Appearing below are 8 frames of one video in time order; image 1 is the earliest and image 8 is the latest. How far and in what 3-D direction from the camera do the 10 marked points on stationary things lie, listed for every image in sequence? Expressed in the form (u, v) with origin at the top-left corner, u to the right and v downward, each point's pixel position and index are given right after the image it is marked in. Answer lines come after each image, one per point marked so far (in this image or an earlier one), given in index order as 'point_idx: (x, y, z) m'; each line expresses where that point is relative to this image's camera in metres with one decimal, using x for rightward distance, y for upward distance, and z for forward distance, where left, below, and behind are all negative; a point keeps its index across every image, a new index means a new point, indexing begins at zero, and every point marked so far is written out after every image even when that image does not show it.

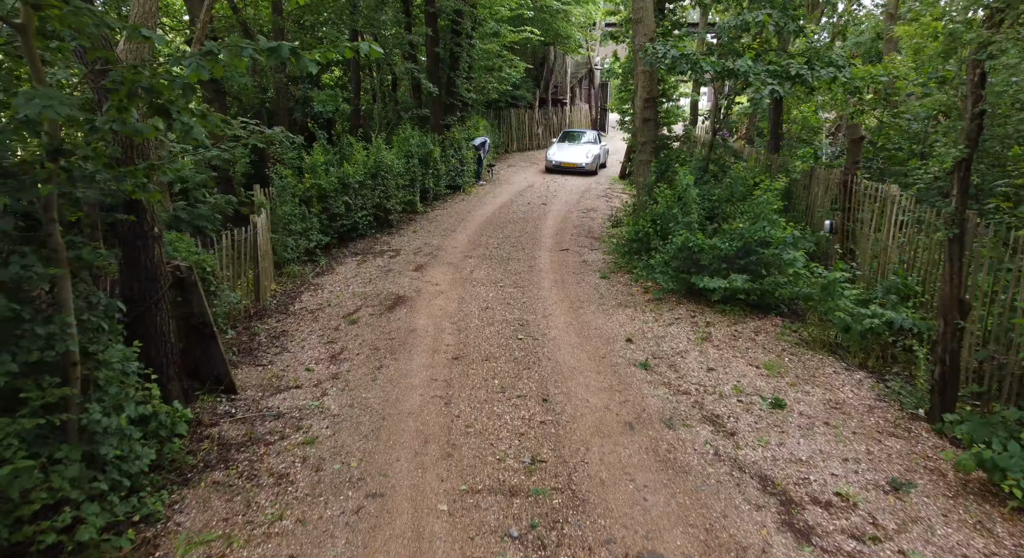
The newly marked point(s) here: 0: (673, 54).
0: (+2.3, +3.1, +7.6) m
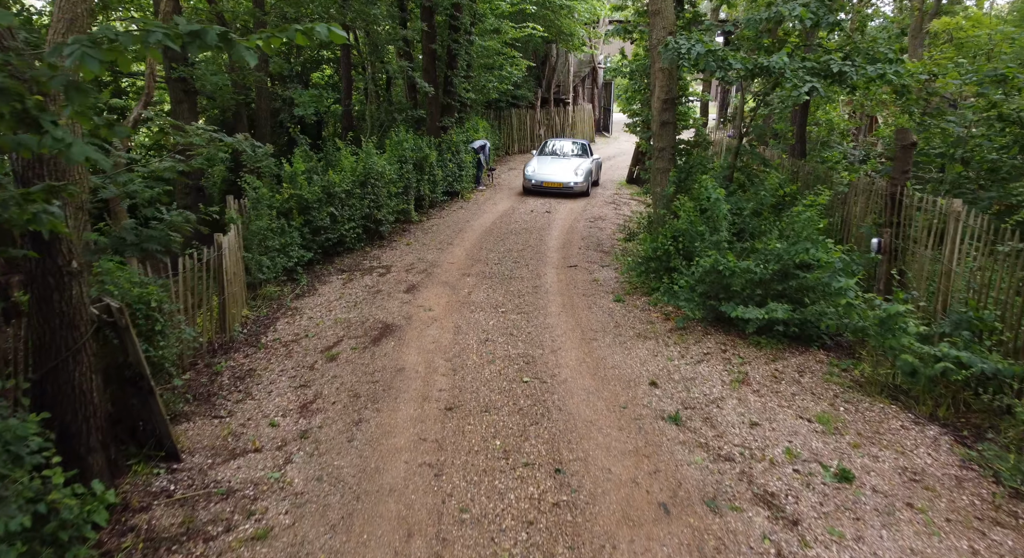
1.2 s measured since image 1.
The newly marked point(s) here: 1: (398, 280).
0: (+2.3, +2.8, +6.7) m
1: (-1.7, 0.0, +8.3) m
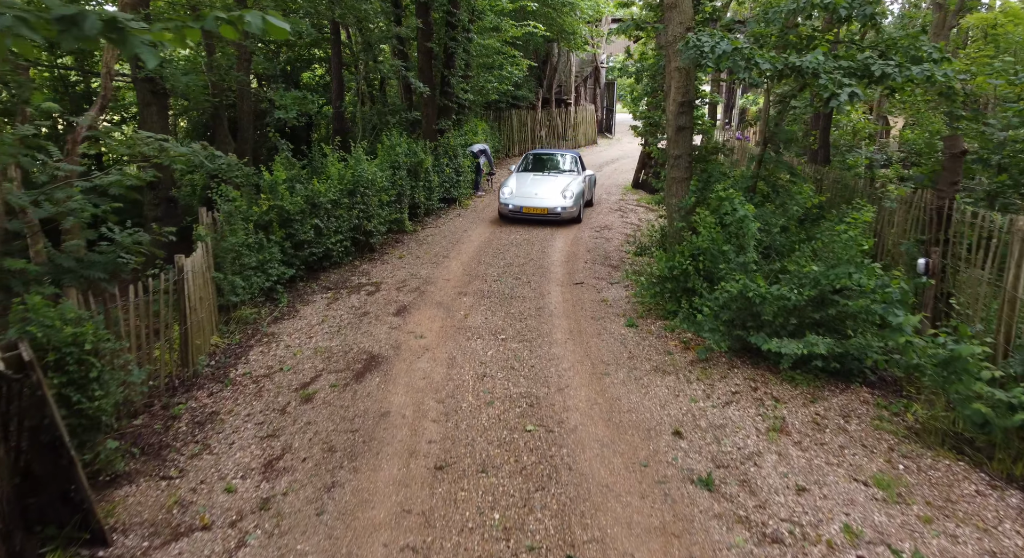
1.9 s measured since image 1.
0: (+2.4, +2.5, +6.0) m
1: (-1.7, -0.3, +7.5) m
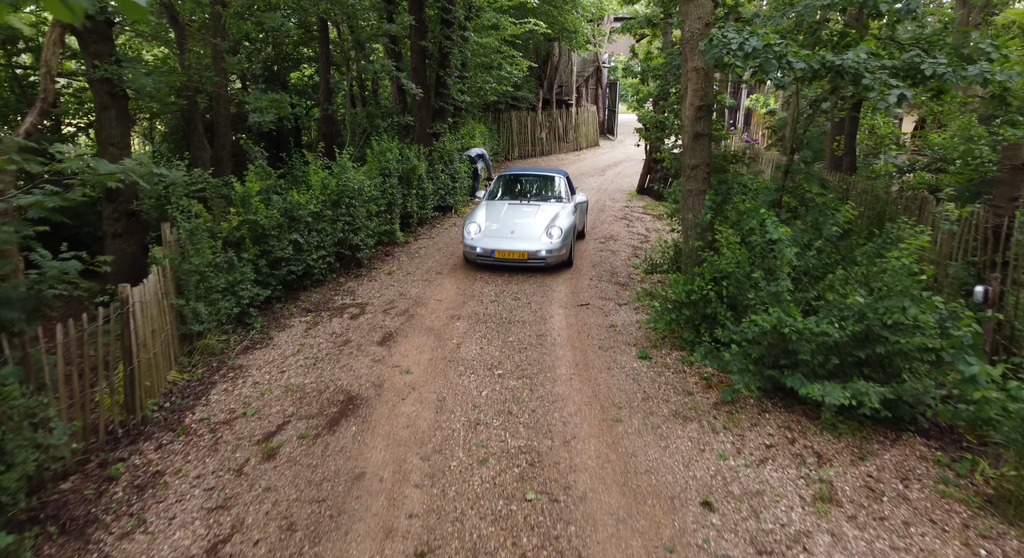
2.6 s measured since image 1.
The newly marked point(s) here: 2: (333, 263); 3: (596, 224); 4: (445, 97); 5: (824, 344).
0: (+2.3, +2.3, +5.3) m
1: (-1.7, -0.6, +6.8) m
2: (-2.7, +0.2, +8.3) m
3: (+1.8, +1.2, +11.8) m
4: (-1.7, +4.5, +13.8) m
5: (+2.6, -0.5, +4.6) m
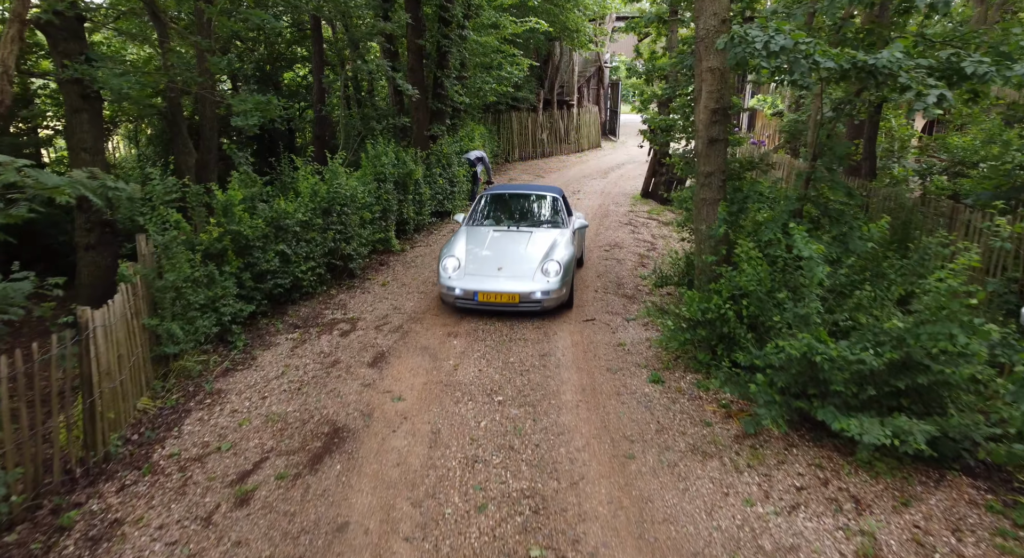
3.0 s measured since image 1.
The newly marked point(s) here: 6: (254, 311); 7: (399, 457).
0: (+2.3, +2.1, +4.8) m
1: (-1.7, -0.8, +6.3) m
2: (-2.7, +0.1, +7.8) m
3: (+1.8, +1.0, +11.4) m
4: (-1.7, +4.4, +13.4) m
5: (+2.6, -0.7, +4.1) m
6: (-3.1, -0.4, +6.7) m
7: (-0.9, -1.4, +4.3) m
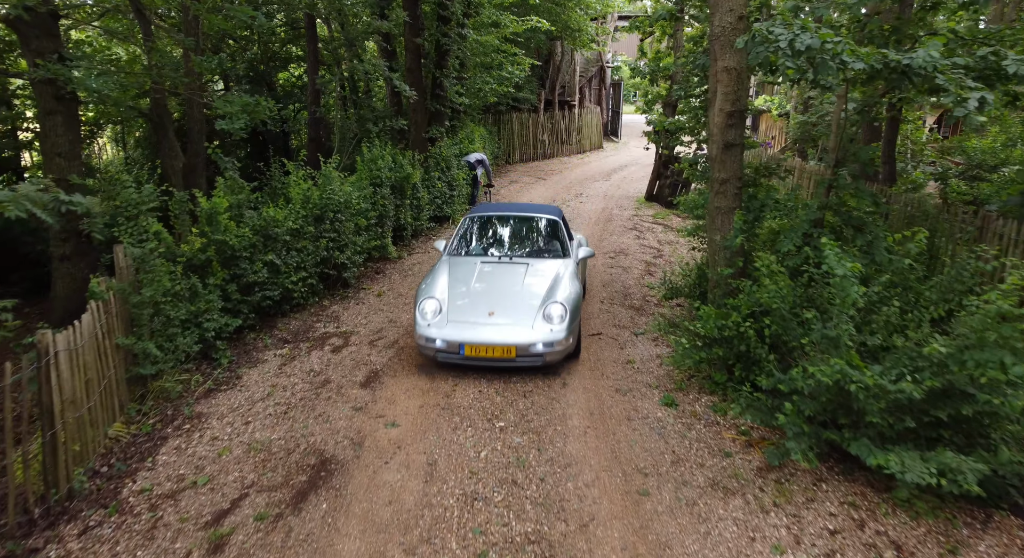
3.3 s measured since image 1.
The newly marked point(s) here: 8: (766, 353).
0: (+2.4, +1.9, +4.4) m
1: (-1.7, -0.9, +6.0) m
2: (-2.6, -0.1, +7.5) m
3: (+1.8, +0.9, +11.0) m
4: (-1.6, +4.2, +13.0) m
5: (+2.6, -0.8, +3.8) m
6: (-3.1, -0.5, +6.4) m
7: (-0.9, -1.5, +4.0) m
8: (+2.2, -0.6, +4.7) m
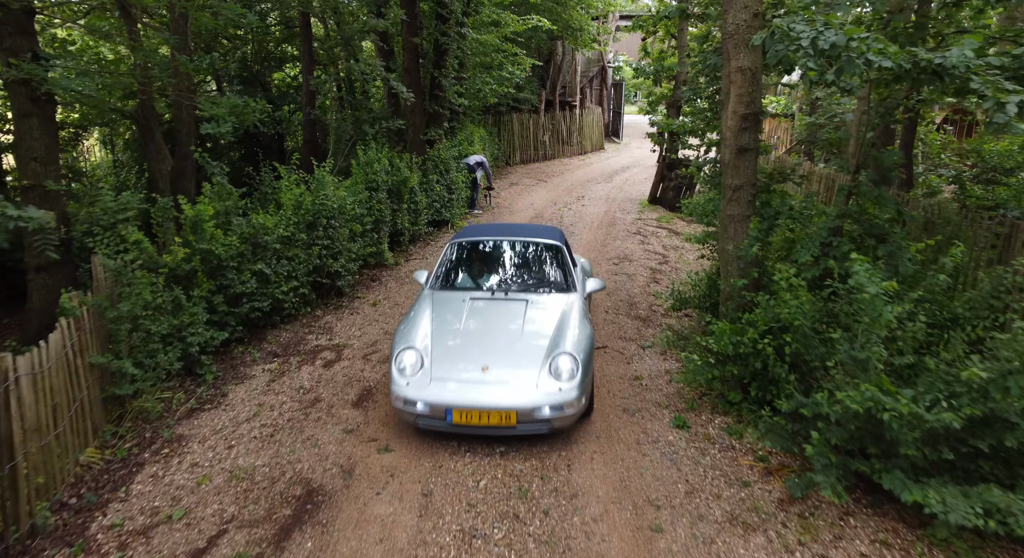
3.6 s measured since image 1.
0: (+2.4, +1.8, +4.1) m
1: (-1.7, -1.0, +5.7) m
2: (-2.6, -0.2, +7.1) m
3: (+1.8, +0.7, +10.7) m
4: (-1.6, +4.1, +12.7) m
5: (+2.6, -1.0, +3.4) m
6: (-3.1, -0.6, +6.0) m
7: (-0.9, -1.6, +3.6) m
8: (+2.2, -0.7, +4.4) m
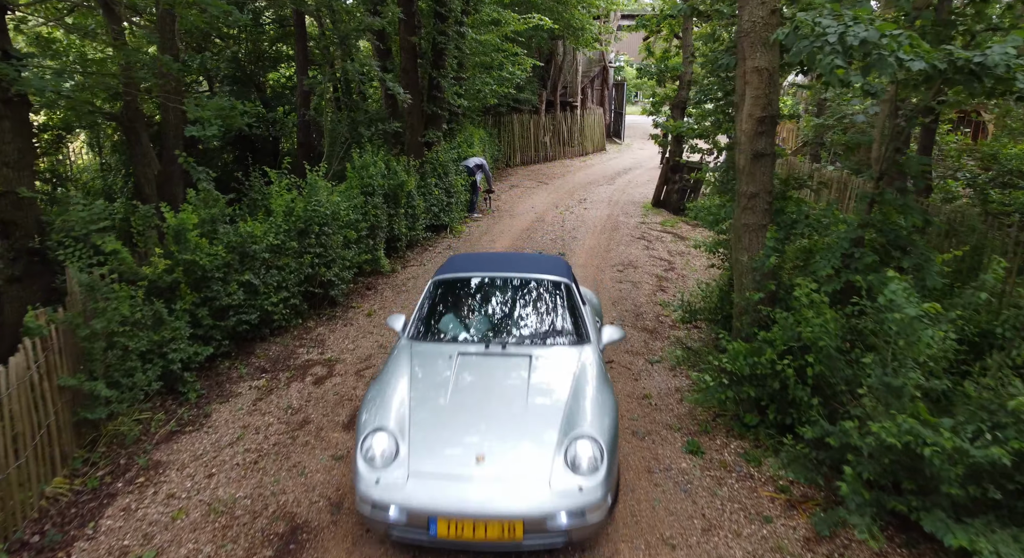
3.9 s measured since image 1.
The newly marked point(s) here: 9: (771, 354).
0: (+2.4, +1.7, +3.8) m
1: (-1.7, -1.1, +5.3) m
2: (-2.6, -0.3, +6.8) m
3: (+1.9, +0.6, +10.3) m
4: (-1.6, +4.0, +12.4) m
5: (+2.6, -1.1, +3.1) m
6: (-3.1, -0.8, +5.7) m
7: (-0.8, -1.8, +3.3) m
8: (+2.2, -0.9, +4.1) m
9: (+2.0, -0.6, +4.4) m
